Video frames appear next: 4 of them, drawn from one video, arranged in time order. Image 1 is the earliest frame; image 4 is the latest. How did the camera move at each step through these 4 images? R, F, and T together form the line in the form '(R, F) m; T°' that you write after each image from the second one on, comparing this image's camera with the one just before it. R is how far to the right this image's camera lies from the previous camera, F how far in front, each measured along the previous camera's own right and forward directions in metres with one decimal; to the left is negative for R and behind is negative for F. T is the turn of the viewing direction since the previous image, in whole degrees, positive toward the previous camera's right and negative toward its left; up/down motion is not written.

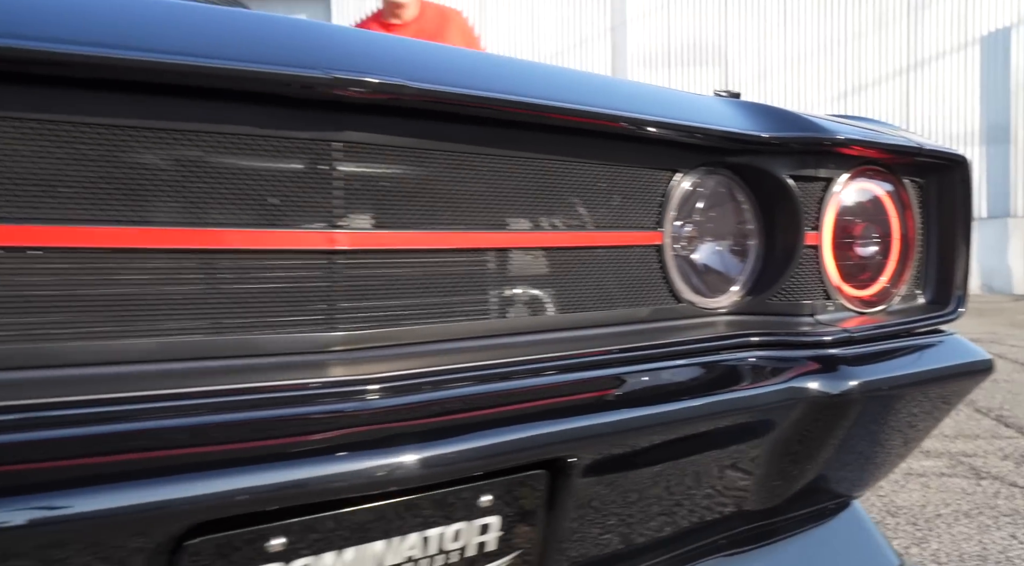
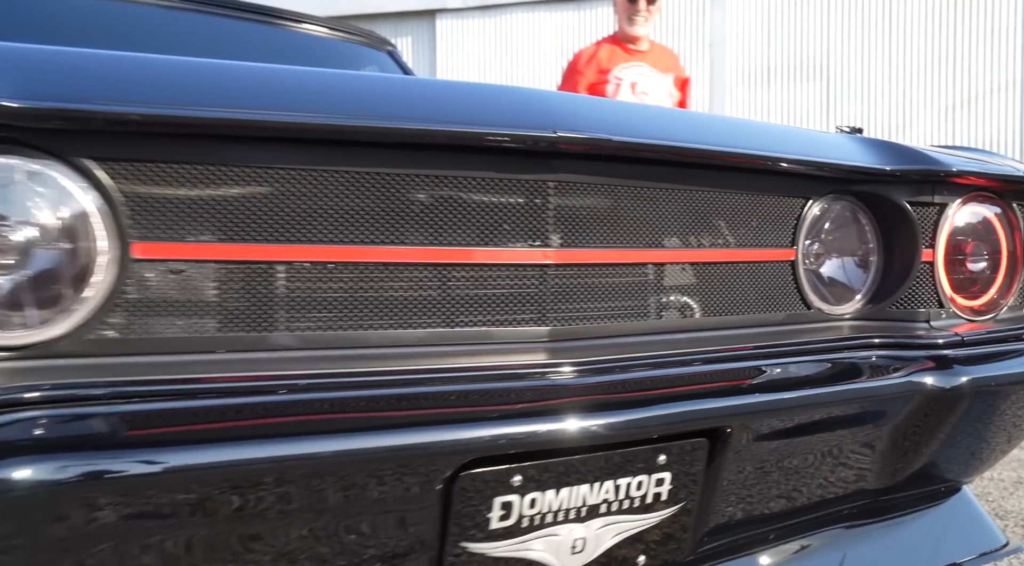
(-0.1, -0.2) m; -6°
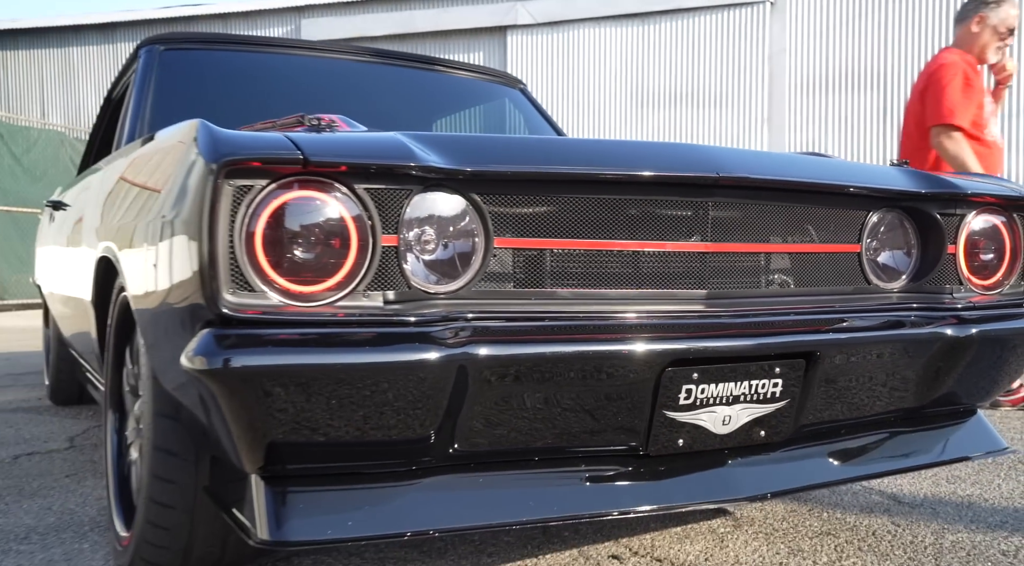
(-0.2, -0.7) m; -4°
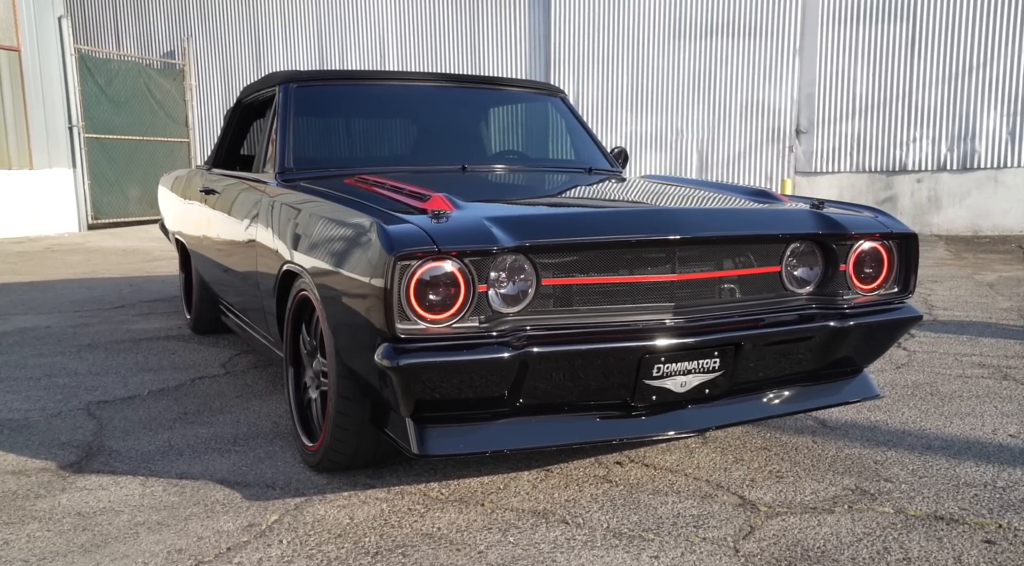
(0.0, -1.0) m; -3°
